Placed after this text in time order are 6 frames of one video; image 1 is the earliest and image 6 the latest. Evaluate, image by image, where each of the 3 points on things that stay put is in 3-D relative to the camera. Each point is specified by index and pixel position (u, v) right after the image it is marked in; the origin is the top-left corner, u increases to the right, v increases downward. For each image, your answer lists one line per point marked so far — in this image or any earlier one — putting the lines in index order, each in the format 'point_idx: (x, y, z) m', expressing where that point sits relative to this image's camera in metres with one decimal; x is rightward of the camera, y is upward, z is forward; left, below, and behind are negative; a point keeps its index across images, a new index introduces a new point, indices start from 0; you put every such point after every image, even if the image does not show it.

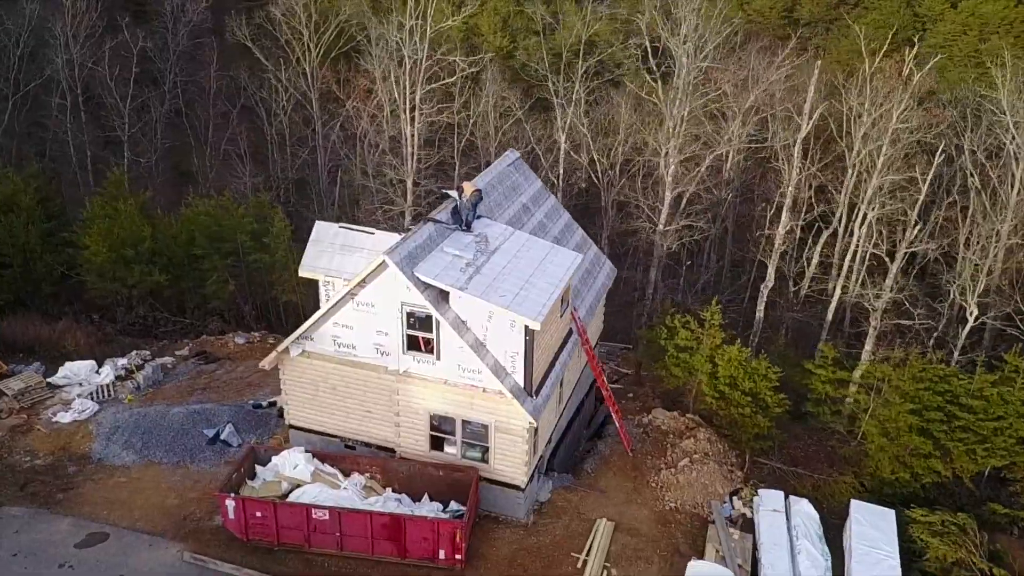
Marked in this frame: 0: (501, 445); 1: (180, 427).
0: (-0.2, -3.2, +16.4) m
1: (-7.9, -3.3, +18.9) m
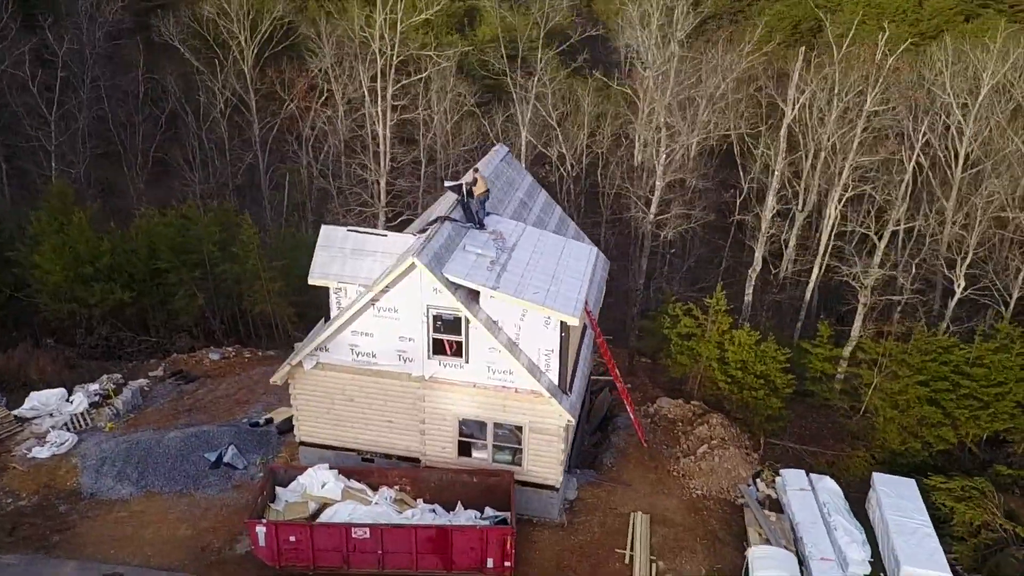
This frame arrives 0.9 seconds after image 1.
0: (+0.5, -3.2, +16.0) m
1: (-7.4, -3.7, +17.6) m
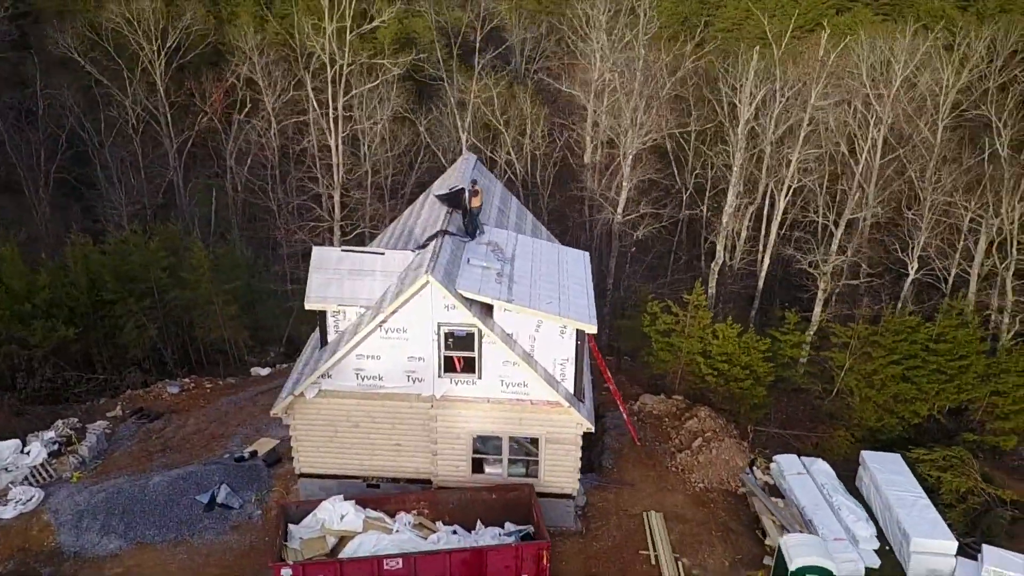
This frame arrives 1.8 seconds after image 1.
0: (+0.8, -3.4, +15.9) m
1: (-7.2, -4.4, +16.5) m
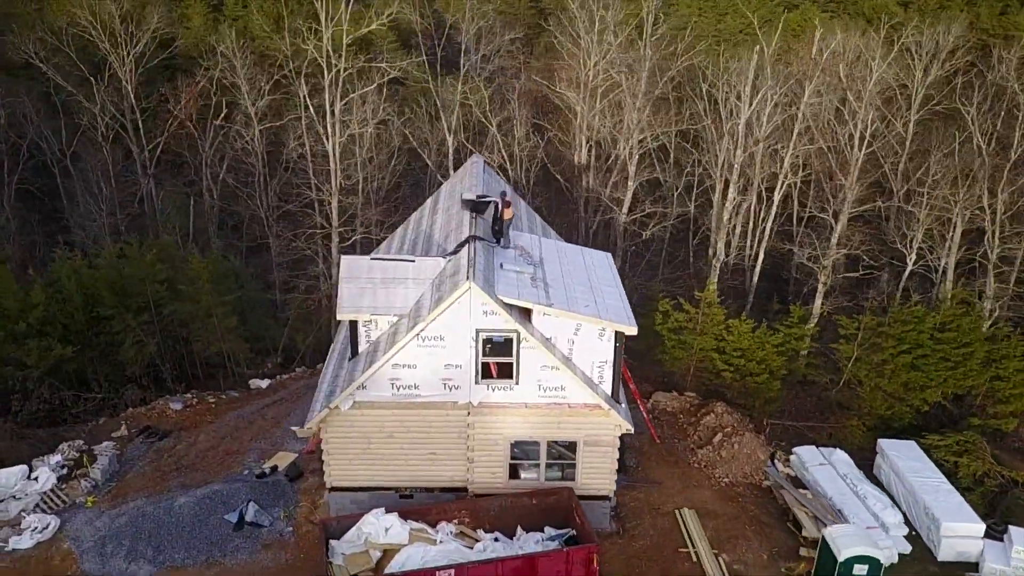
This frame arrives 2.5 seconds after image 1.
0: (+1.5, -3.4, +15.9) m
1: (-6.4, -4.6, +15.9) m
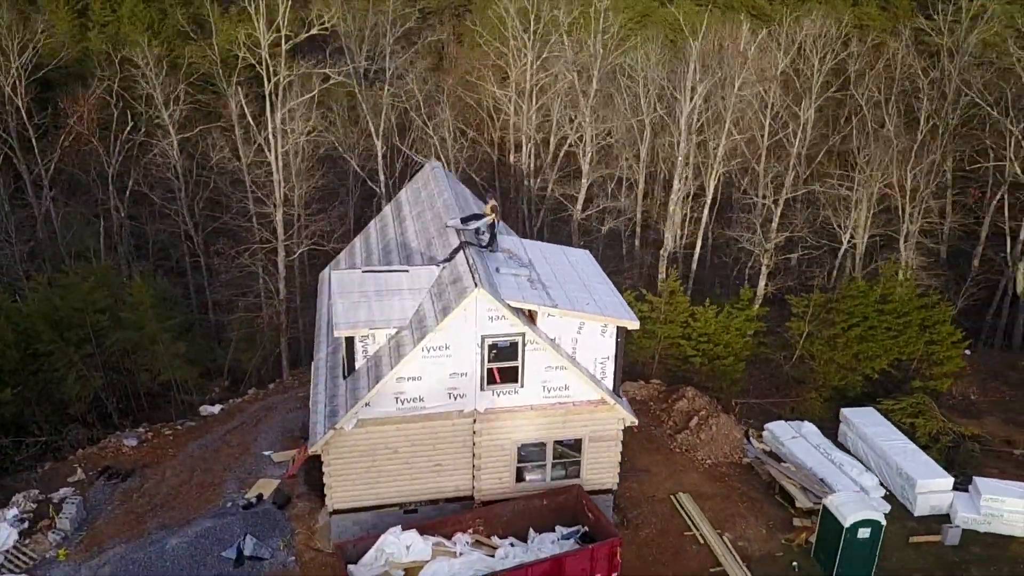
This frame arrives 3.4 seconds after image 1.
0: (+1.6, -3.4, +16.1) m
1: (-6.1, -5.1, +15.0) m
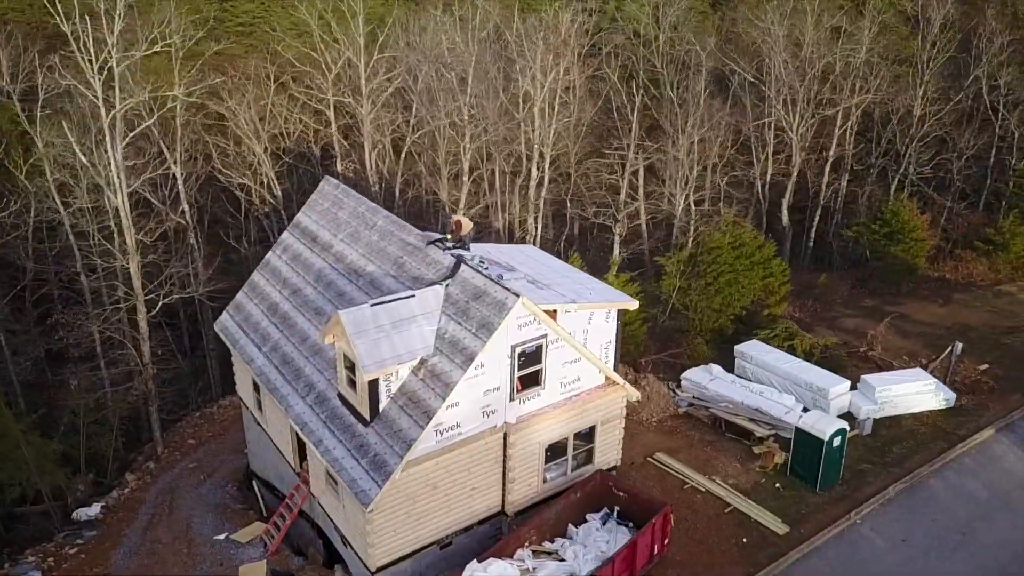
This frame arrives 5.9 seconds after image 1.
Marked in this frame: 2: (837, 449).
0: (+1.9, -3.1, +16.6) m
1: (-4.4, -6.3, +12.7) m
2: (+7.1, -3.5, +17.4) m
